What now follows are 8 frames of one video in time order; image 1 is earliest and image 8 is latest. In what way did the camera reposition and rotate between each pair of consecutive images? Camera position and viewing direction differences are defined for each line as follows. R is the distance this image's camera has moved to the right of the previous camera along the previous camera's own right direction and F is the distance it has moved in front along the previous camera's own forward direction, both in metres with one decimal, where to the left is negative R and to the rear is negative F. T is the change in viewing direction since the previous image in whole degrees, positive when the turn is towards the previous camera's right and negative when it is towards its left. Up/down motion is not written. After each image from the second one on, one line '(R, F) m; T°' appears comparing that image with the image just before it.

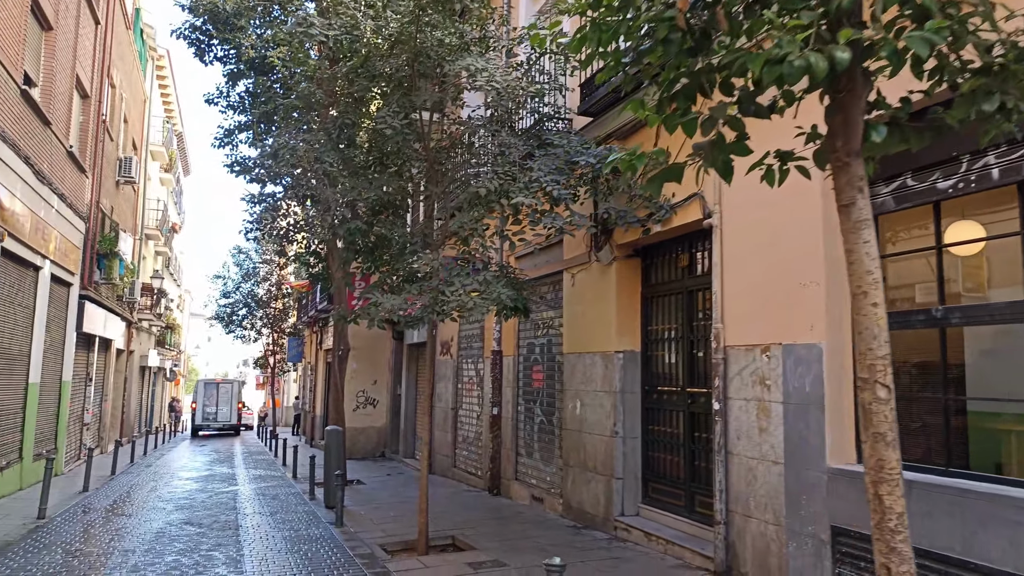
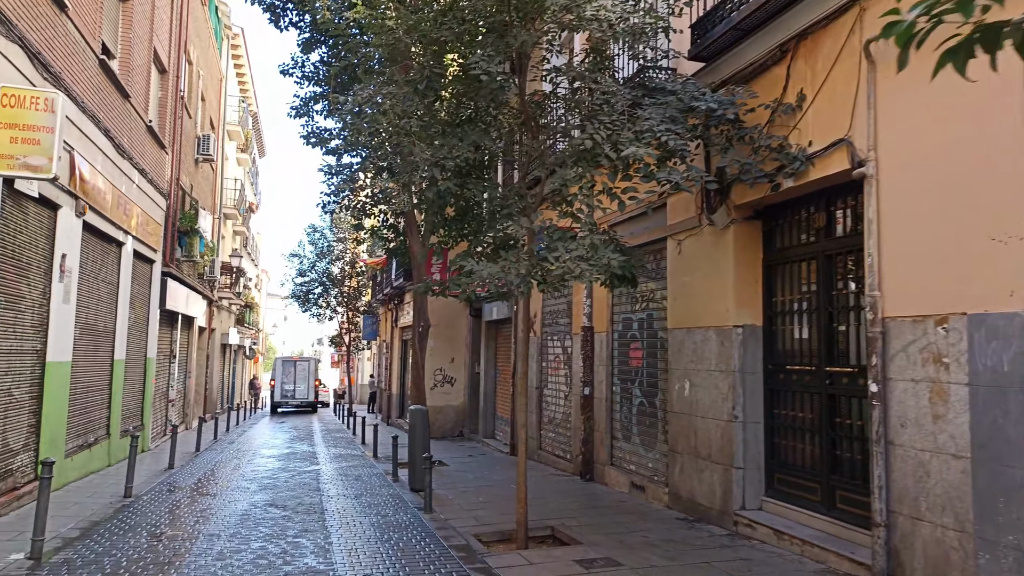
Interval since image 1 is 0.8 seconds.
(-0.4, +0.8) m; -5°
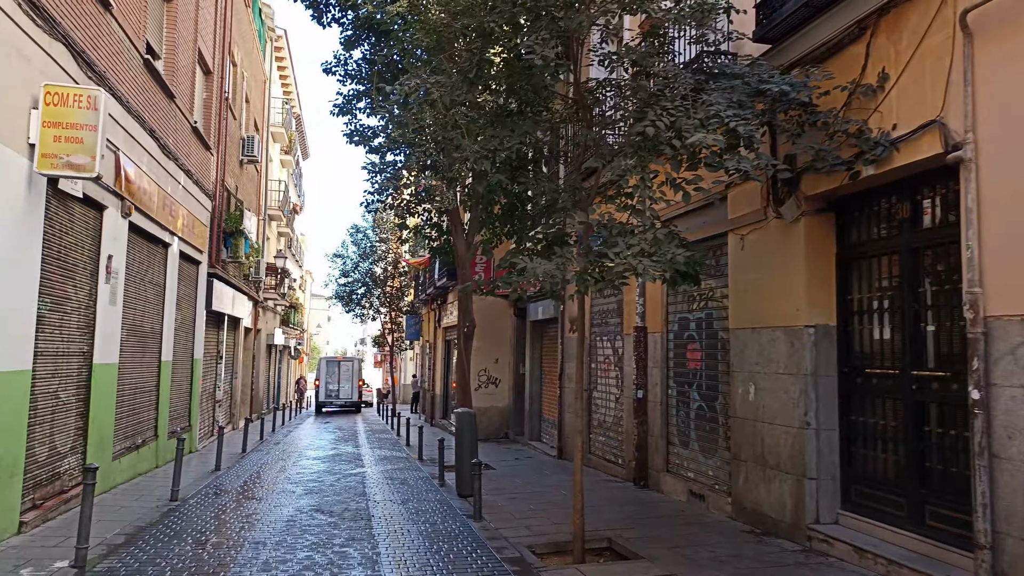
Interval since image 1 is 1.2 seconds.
(-0.1, +0.4) m; -3°
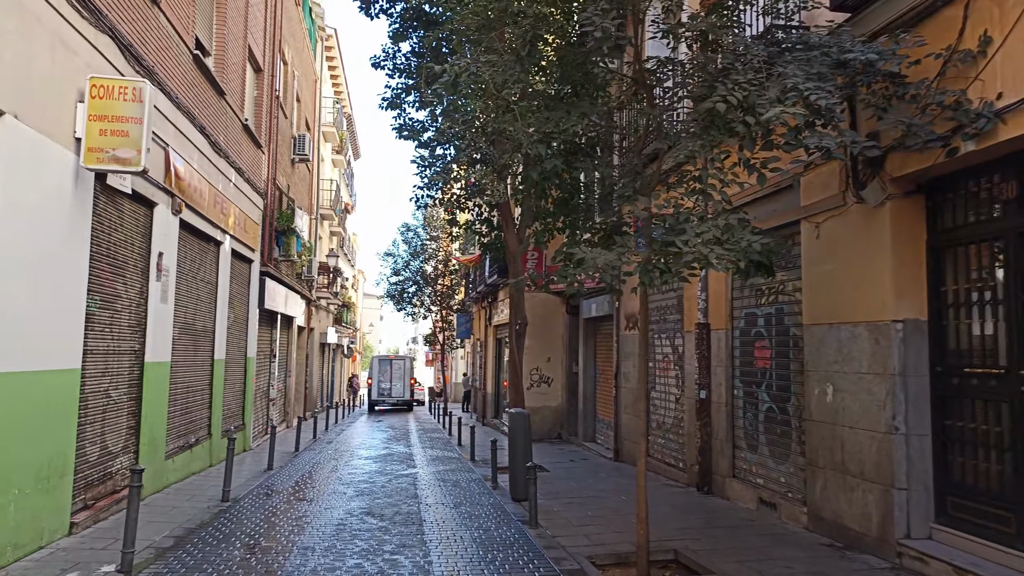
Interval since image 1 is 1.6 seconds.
(-0.1, +0.4) m; -4°
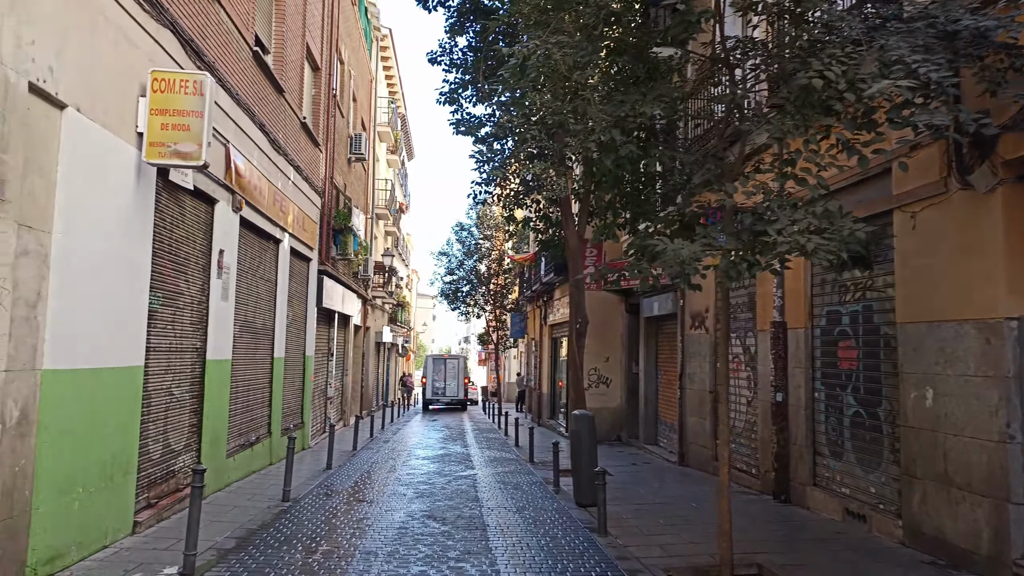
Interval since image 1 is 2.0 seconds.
(-0.2, +0.4) m; -4°
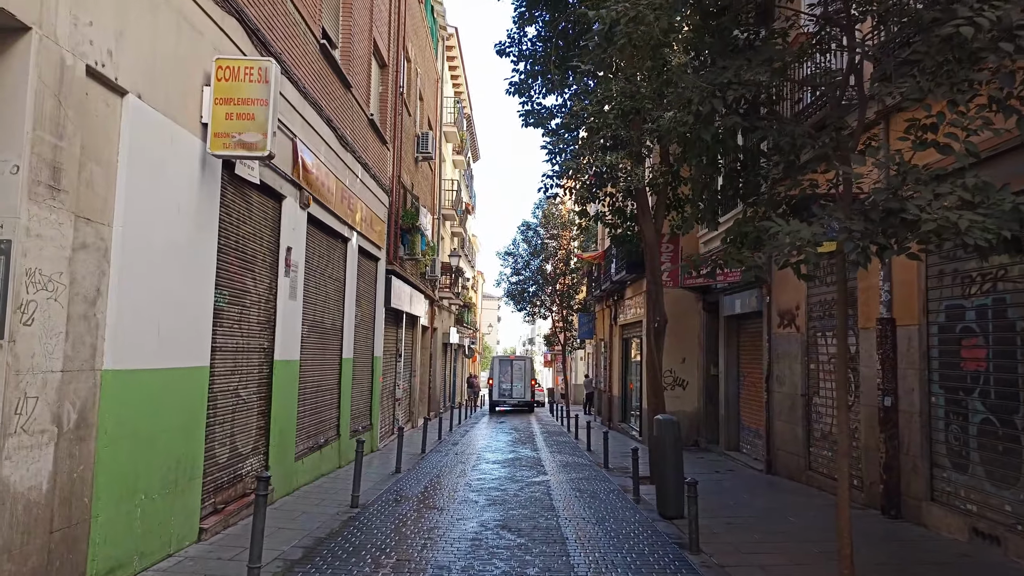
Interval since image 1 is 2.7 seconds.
(-0.2, +0.6) m; -5°
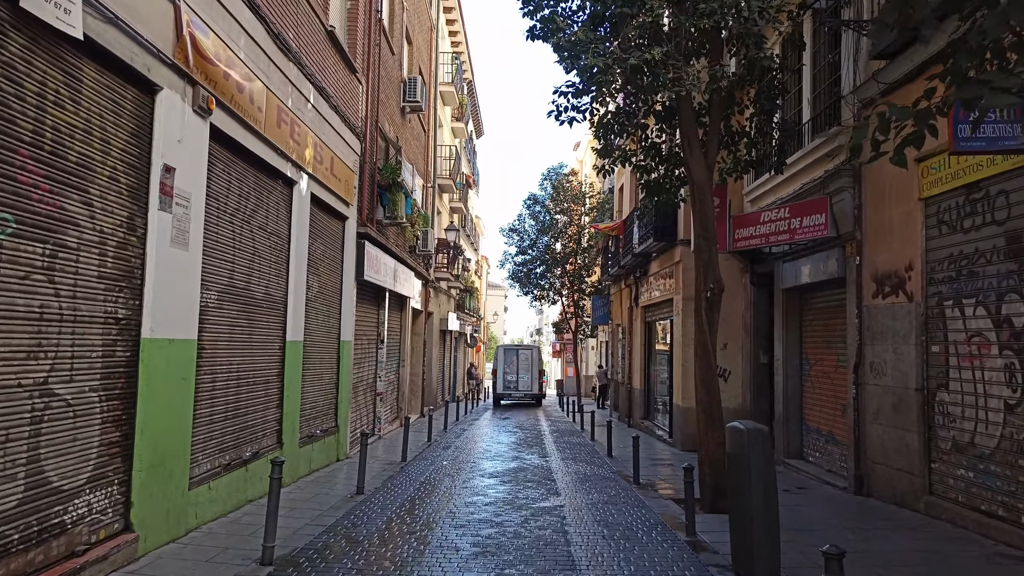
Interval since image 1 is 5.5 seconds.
(+0.1, +3.3) m; -1°
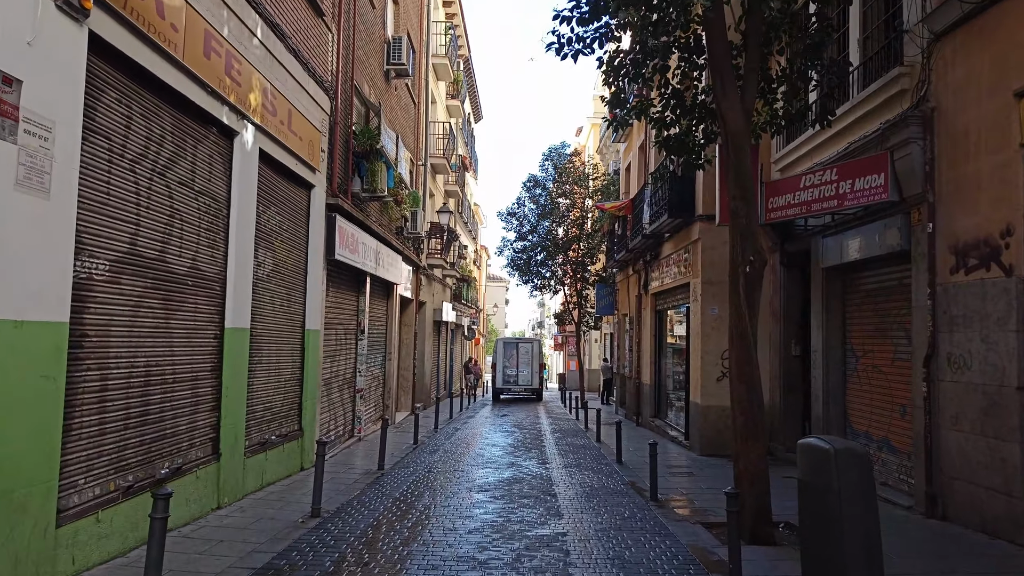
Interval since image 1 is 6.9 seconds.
(+0.1, +1.8) m; 0°
